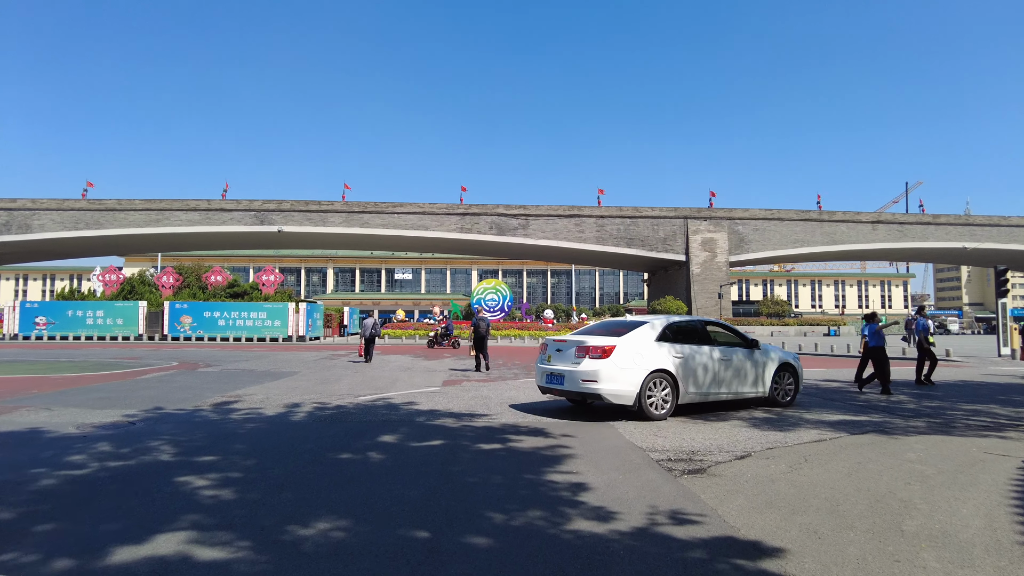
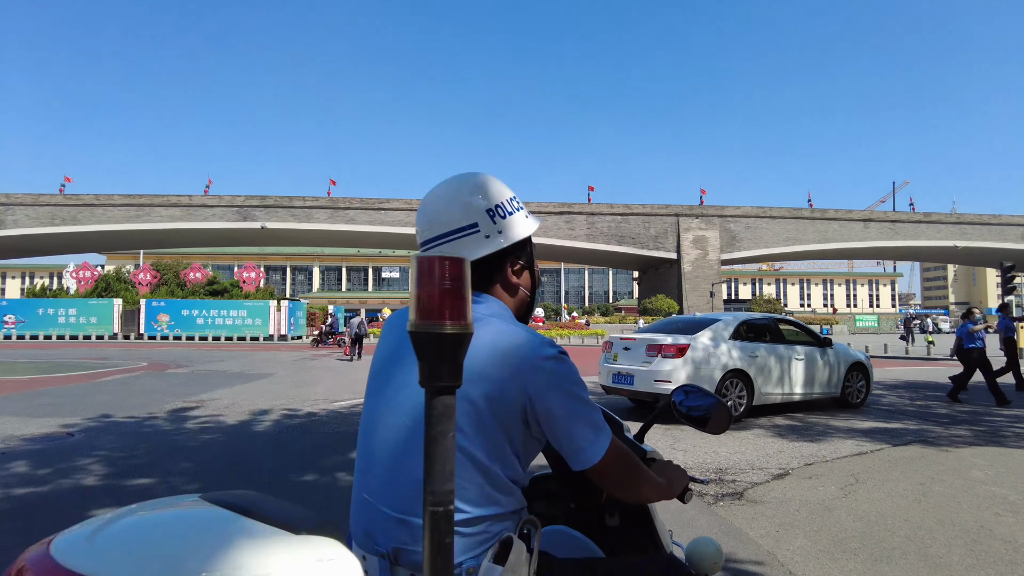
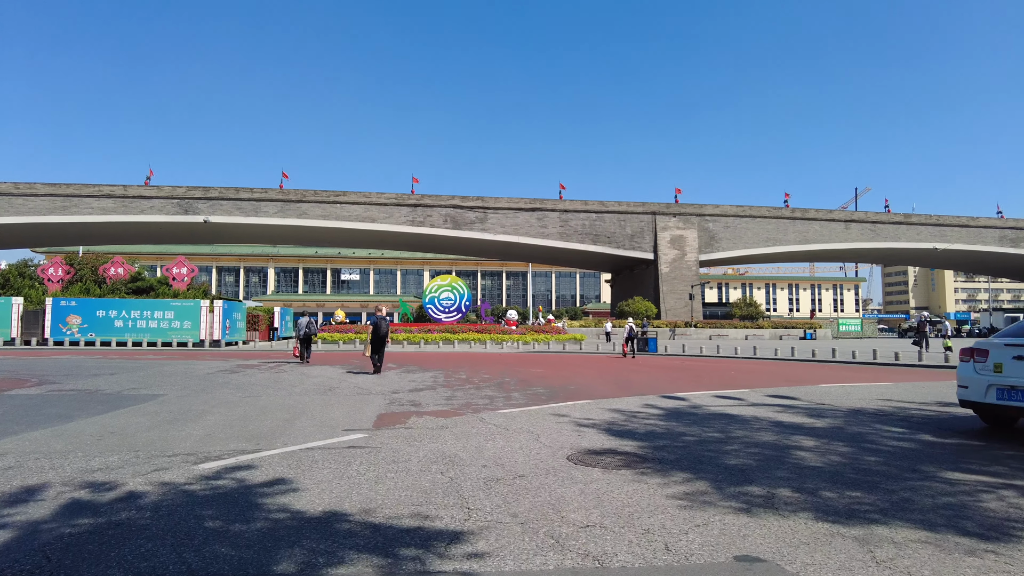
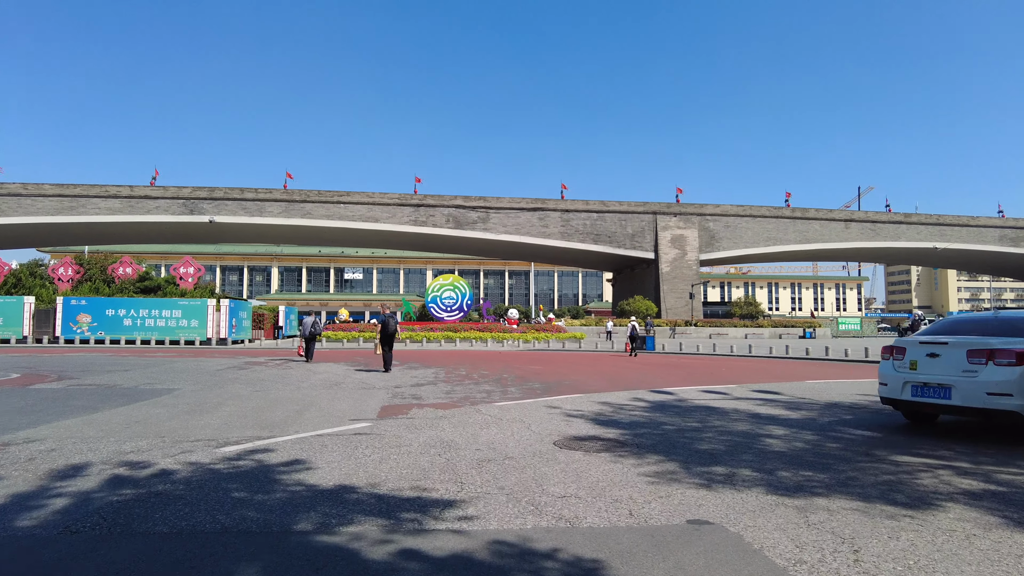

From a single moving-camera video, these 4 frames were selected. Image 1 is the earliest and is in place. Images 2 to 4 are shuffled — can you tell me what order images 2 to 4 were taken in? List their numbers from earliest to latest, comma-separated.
2, 4, 3
